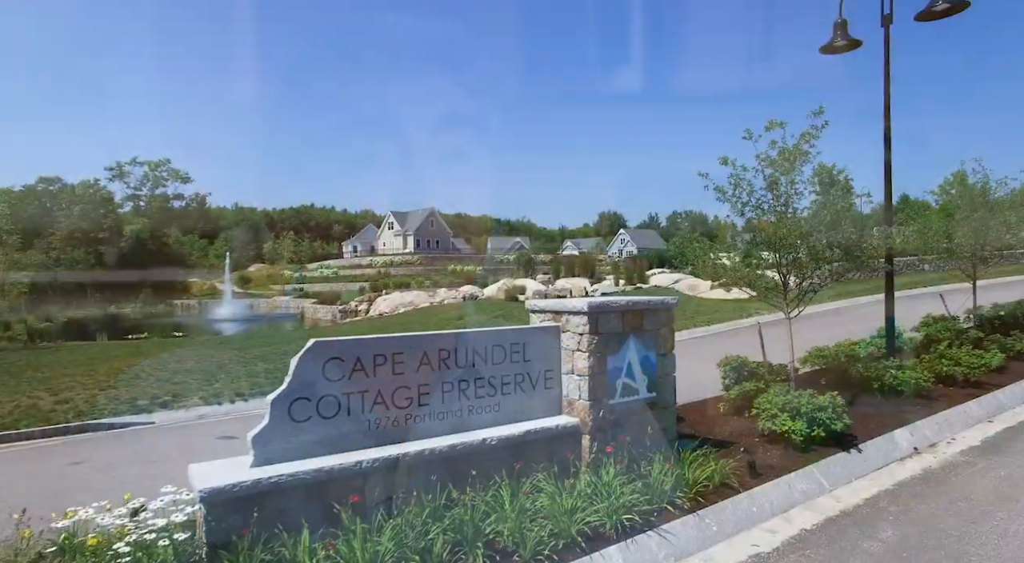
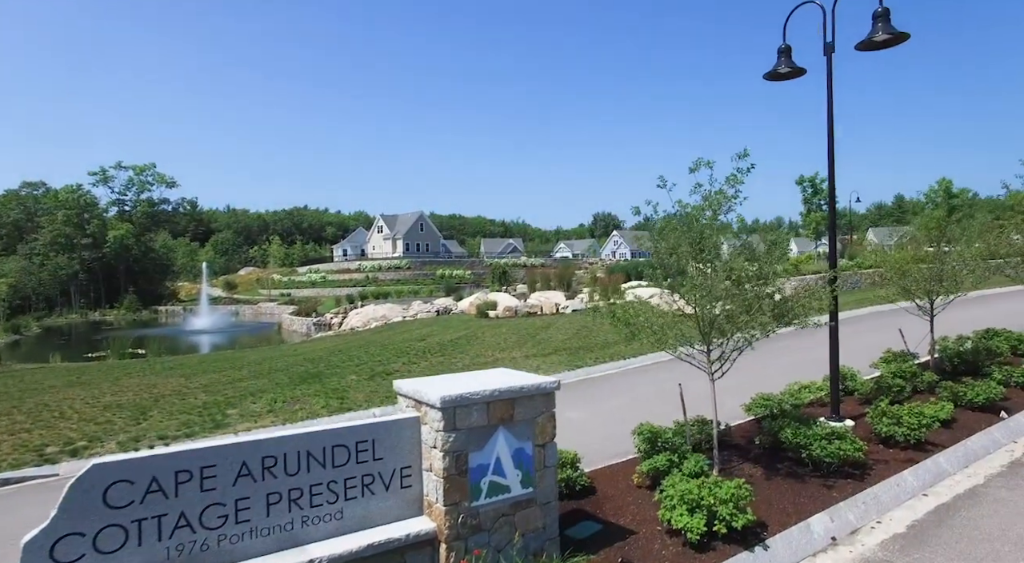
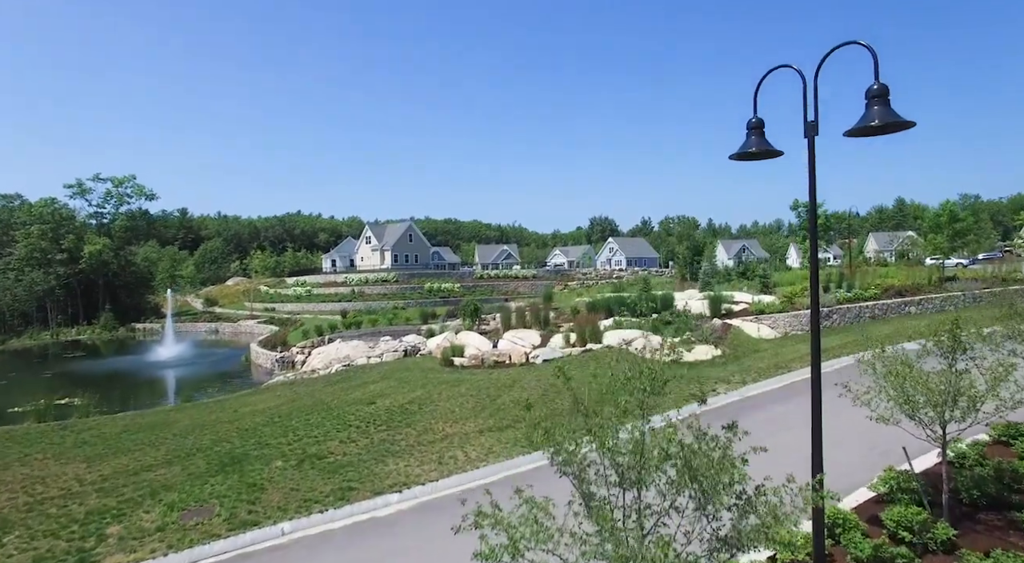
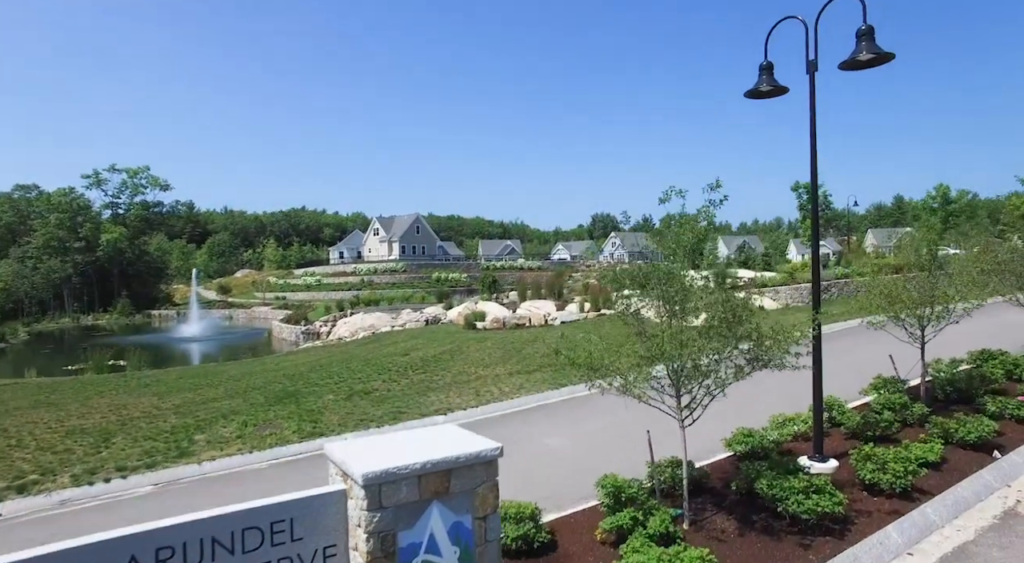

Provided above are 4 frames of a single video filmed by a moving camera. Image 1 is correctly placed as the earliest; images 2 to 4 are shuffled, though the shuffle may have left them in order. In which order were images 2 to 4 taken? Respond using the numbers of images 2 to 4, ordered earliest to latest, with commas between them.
2, 4, 3
